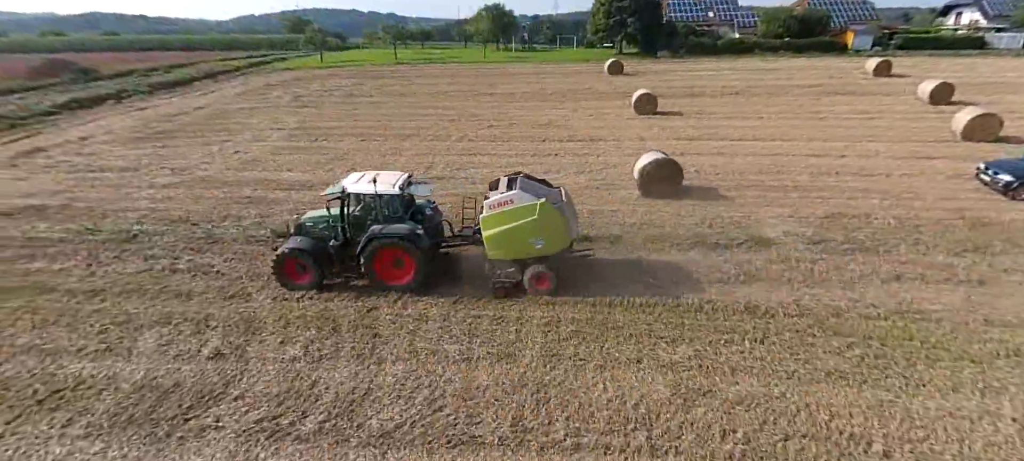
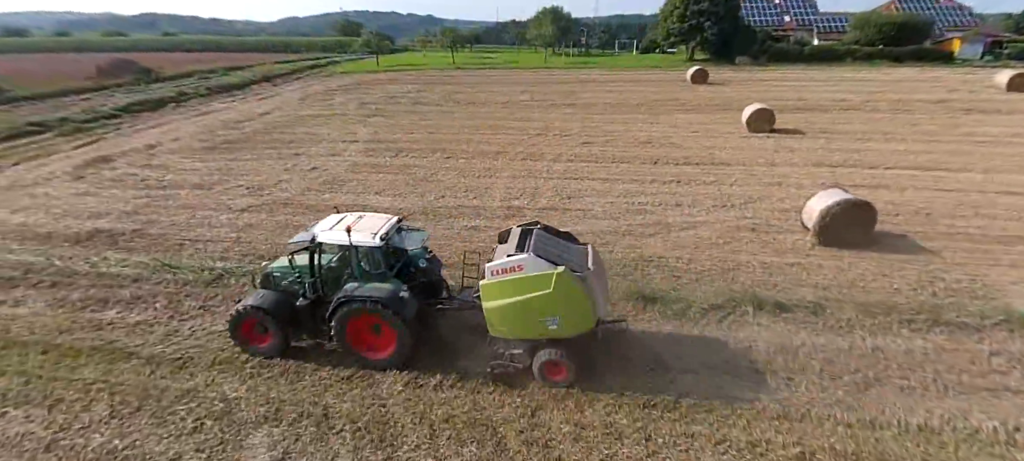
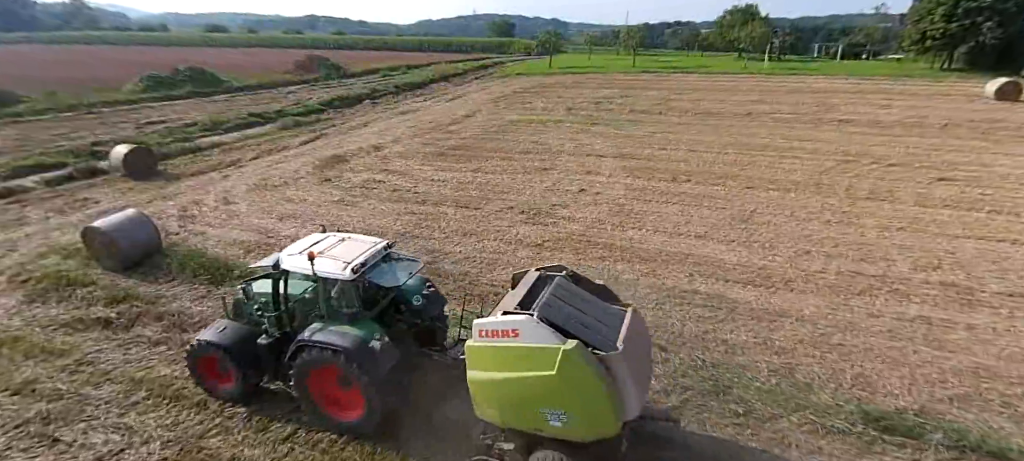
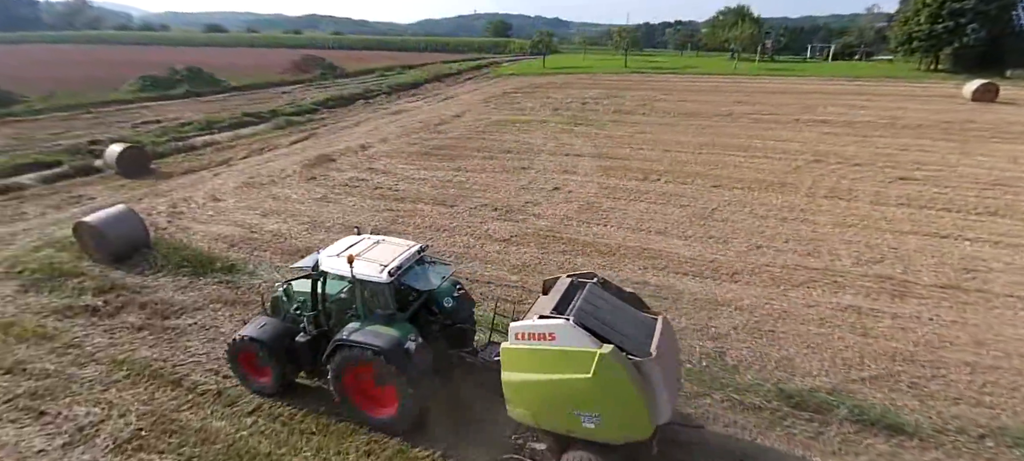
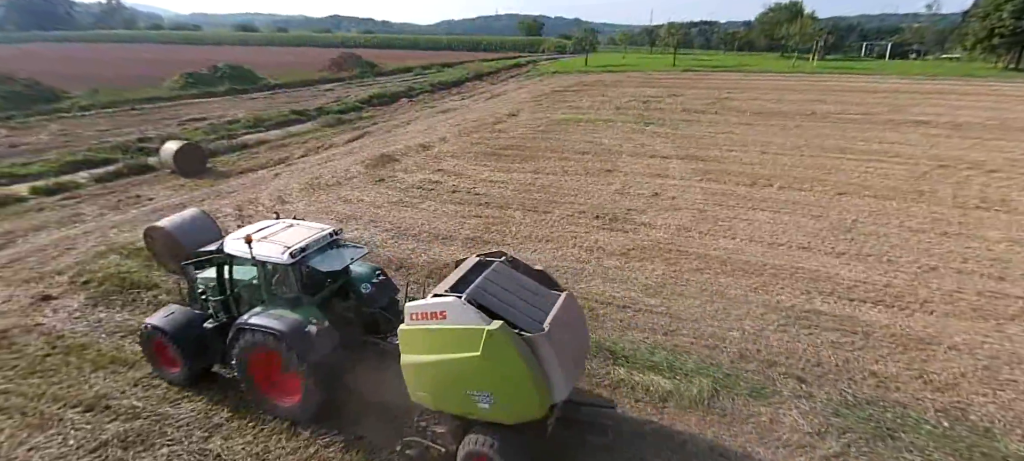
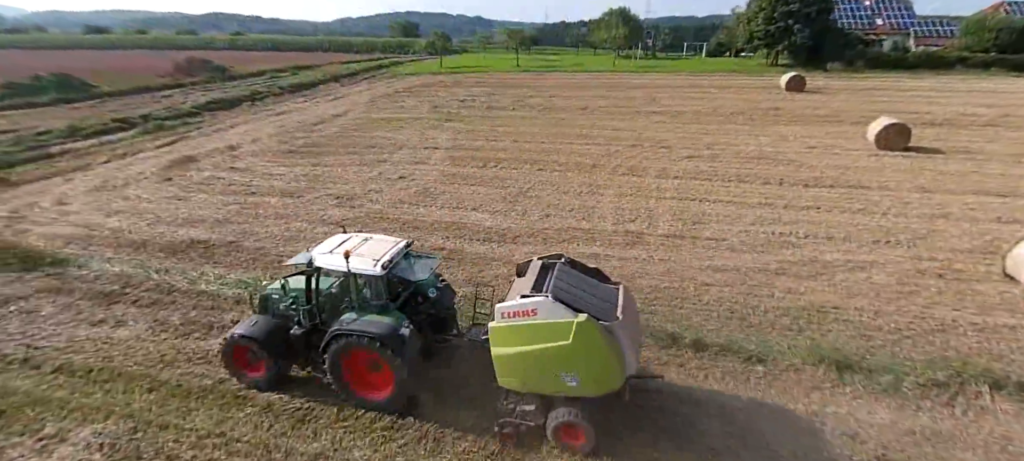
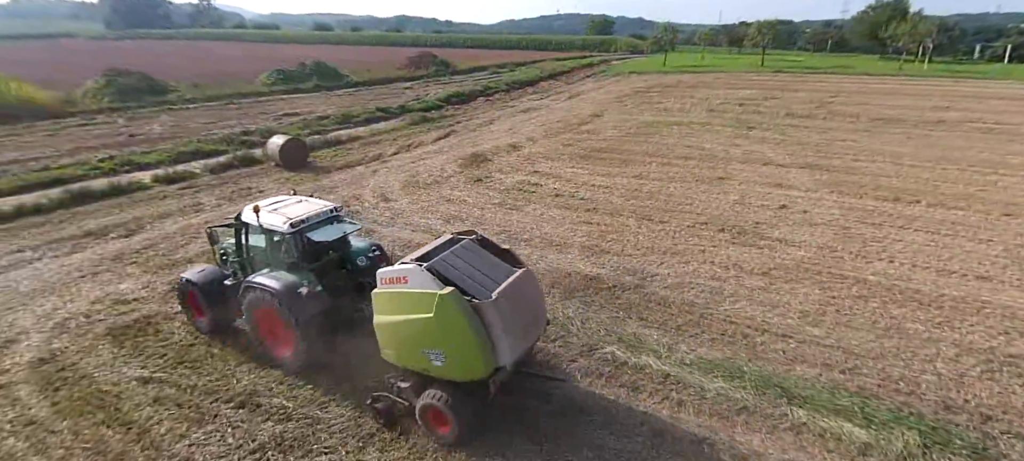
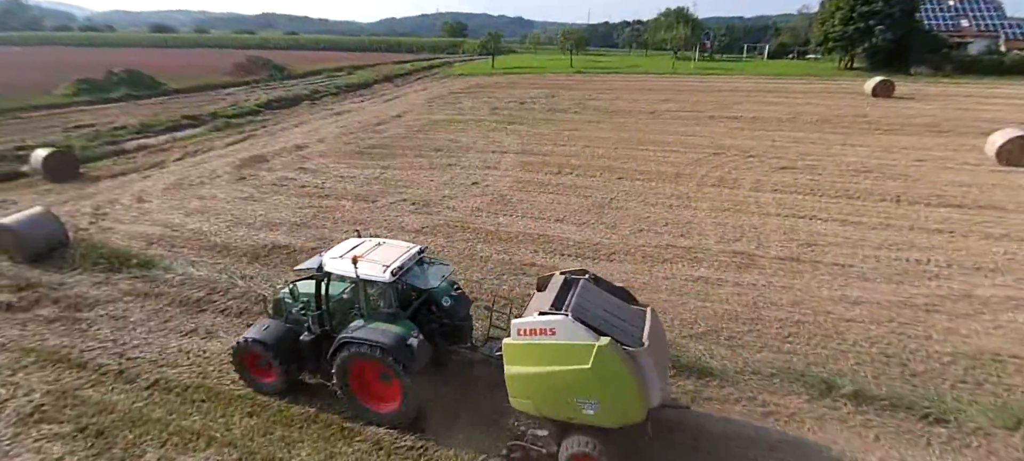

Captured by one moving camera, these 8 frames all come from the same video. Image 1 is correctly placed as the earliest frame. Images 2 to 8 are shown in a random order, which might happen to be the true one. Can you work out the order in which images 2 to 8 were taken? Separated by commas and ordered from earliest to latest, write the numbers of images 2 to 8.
2, 6, 8, 4, 3, 5, 7
